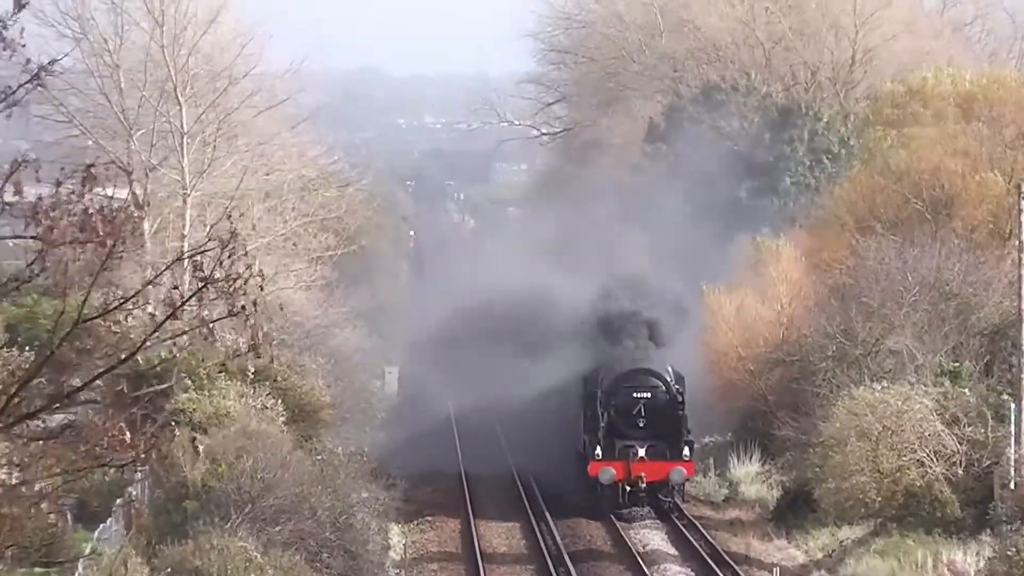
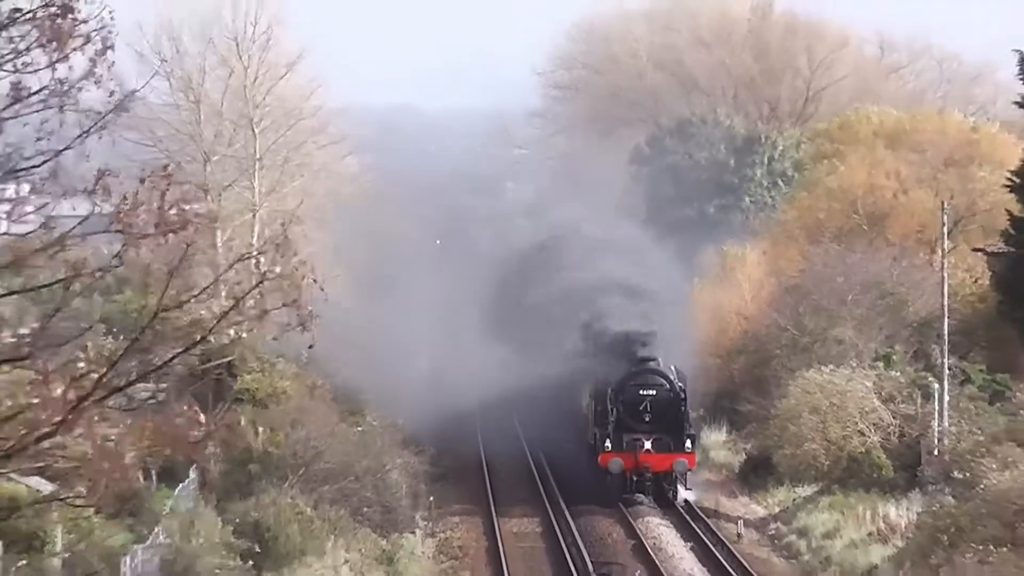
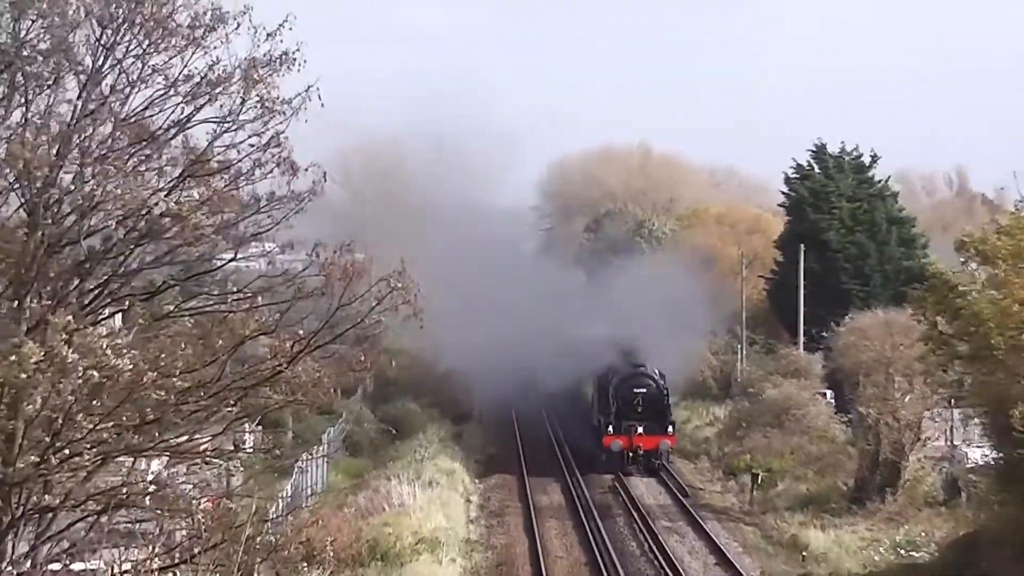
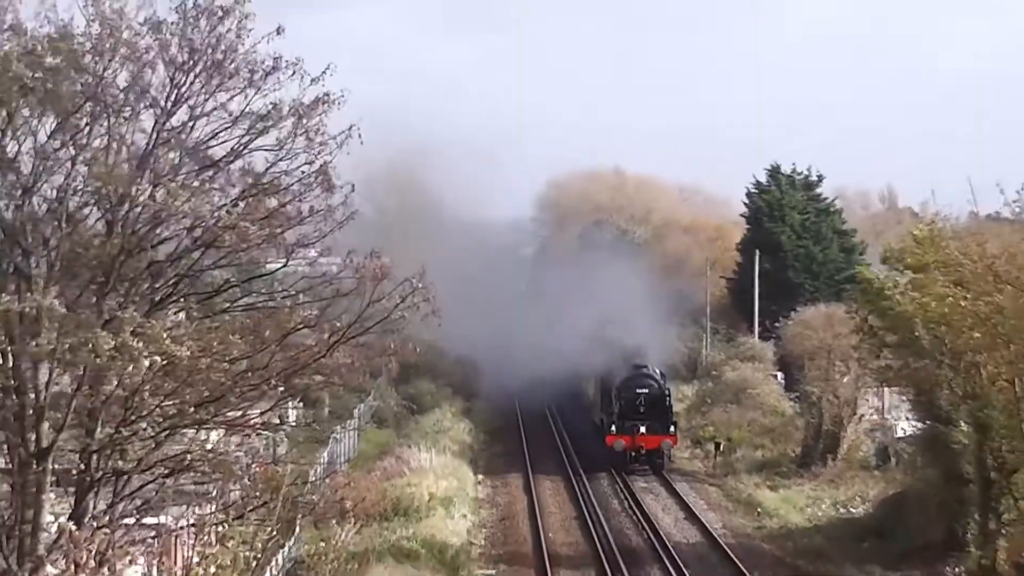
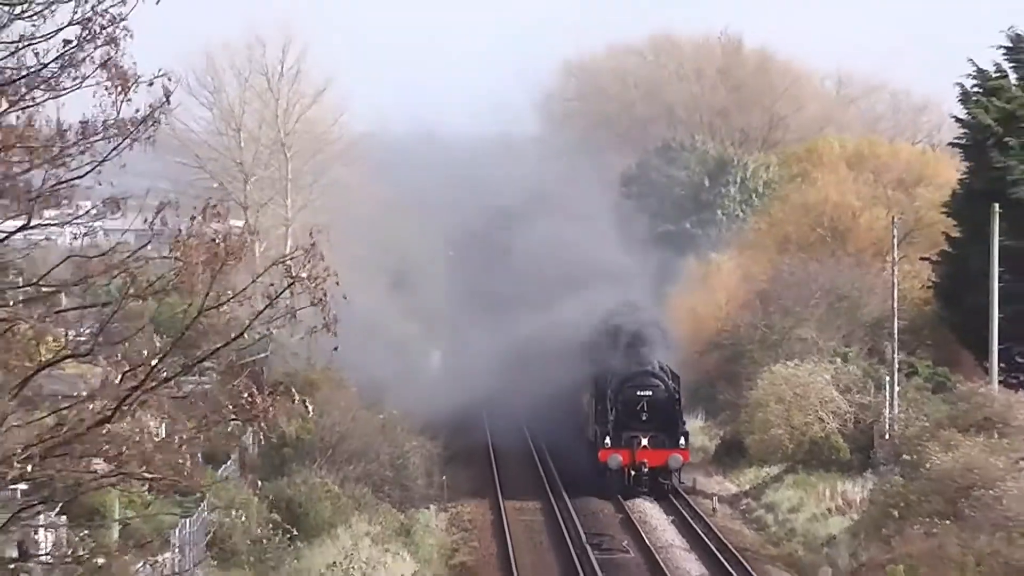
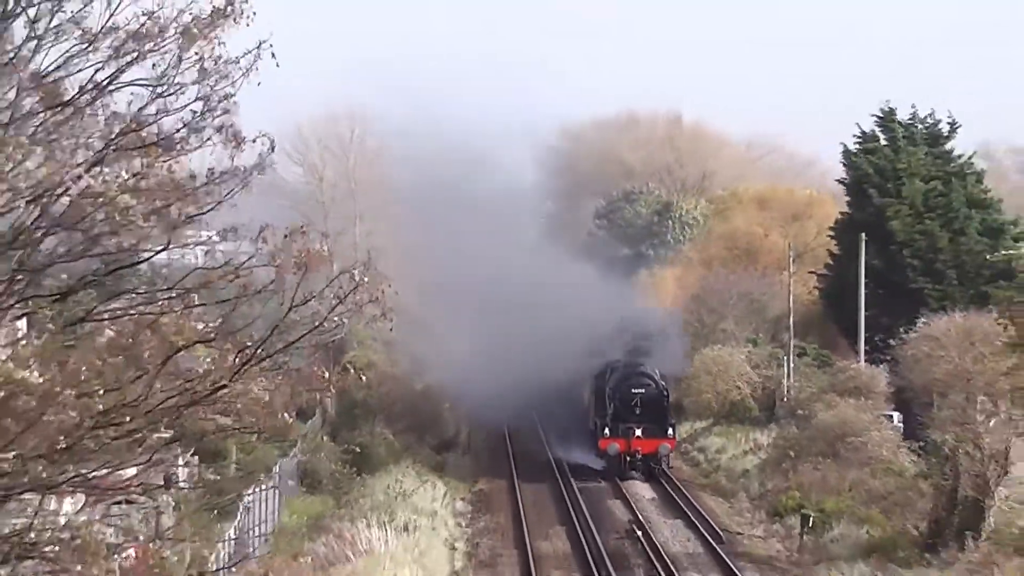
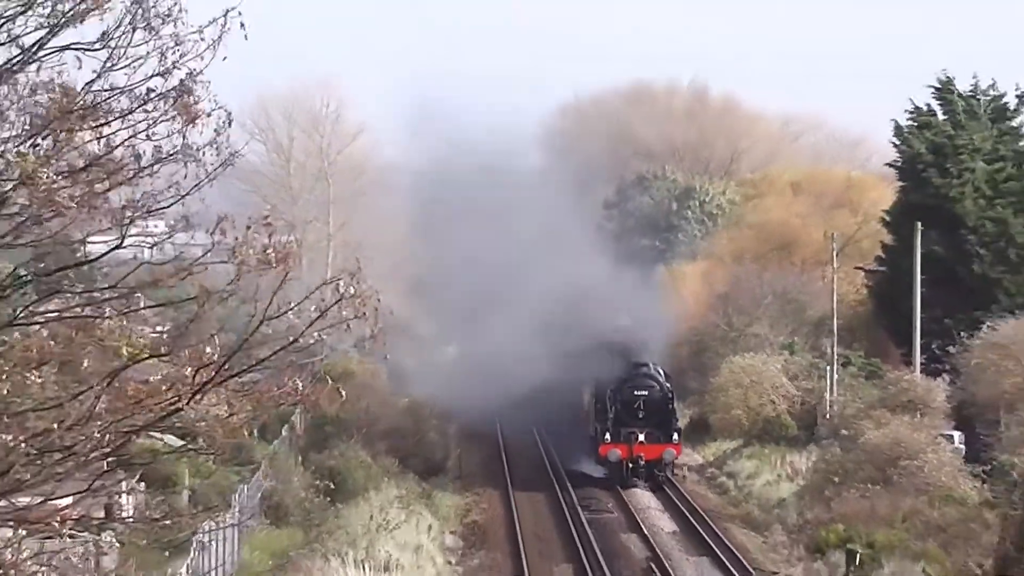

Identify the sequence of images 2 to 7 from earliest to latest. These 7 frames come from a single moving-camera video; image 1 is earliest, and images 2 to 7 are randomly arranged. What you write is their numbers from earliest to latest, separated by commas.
2, 5, 7, 6, 3, 4
